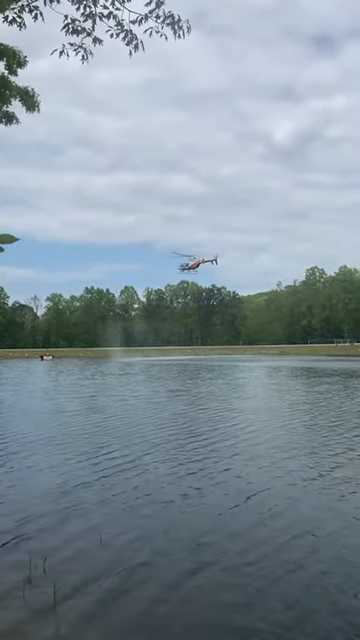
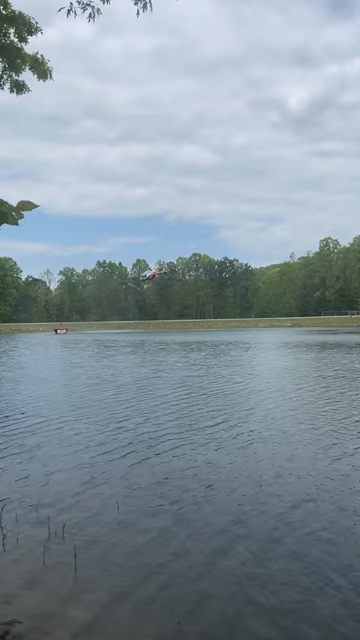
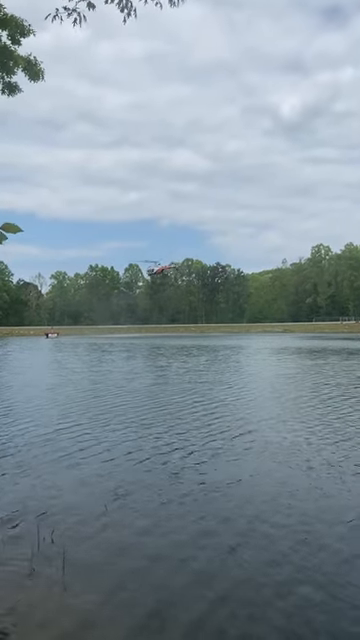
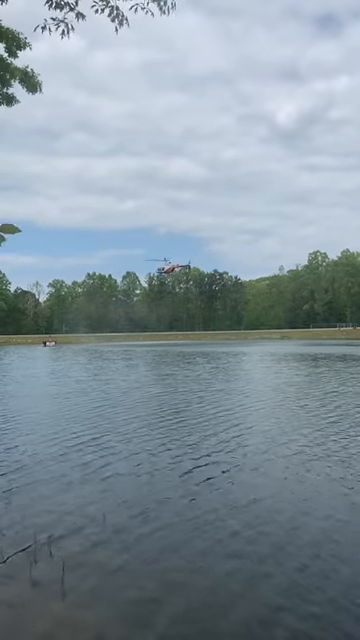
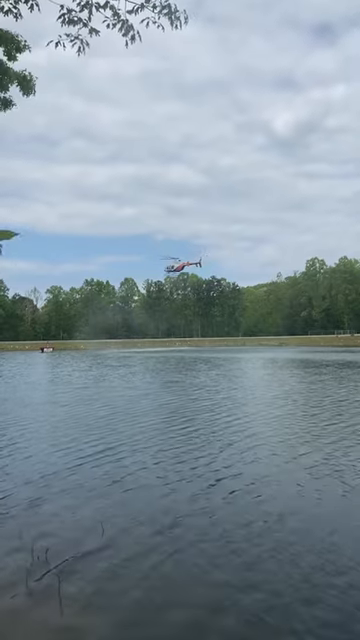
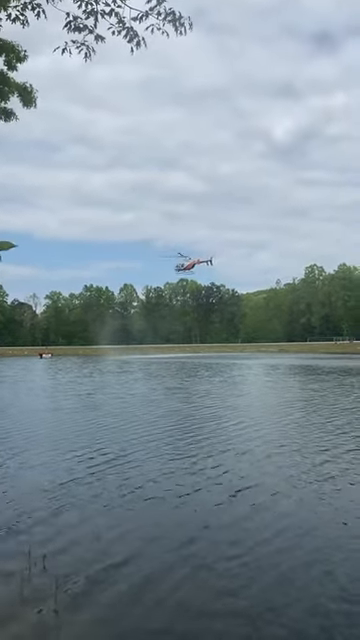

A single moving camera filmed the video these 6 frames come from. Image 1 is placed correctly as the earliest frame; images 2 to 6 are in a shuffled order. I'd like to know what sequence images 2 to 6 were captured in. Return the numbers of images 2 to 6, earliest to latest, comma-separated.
6, 5, 4, 3, 2
